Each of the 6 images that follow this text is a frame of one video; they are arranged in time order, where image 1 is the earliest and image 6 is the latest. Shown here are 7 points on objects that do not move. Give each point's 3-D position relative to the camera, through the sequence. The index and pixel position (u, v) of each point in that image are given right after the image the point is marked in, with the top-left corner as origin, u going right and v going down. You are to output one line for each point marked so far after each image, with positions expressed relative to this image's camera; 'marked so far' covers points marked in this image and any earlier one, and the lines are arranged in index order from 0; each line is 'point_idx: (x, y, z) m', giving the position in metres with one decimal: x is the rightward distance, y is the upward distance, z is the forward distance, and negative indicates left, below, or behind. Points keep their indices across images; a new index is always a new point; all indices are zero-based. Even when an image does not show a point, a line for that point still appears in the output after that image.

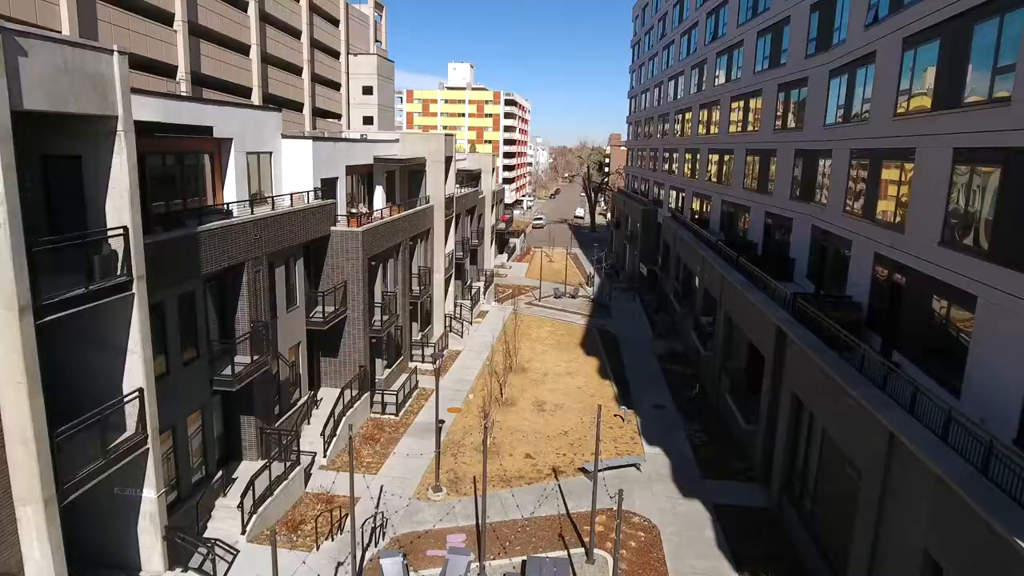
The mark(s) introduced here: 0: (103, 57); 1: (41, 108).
0: (-6.3, +3.6, +11.0) m
1: (-6.5, +2.5, +9.9) m
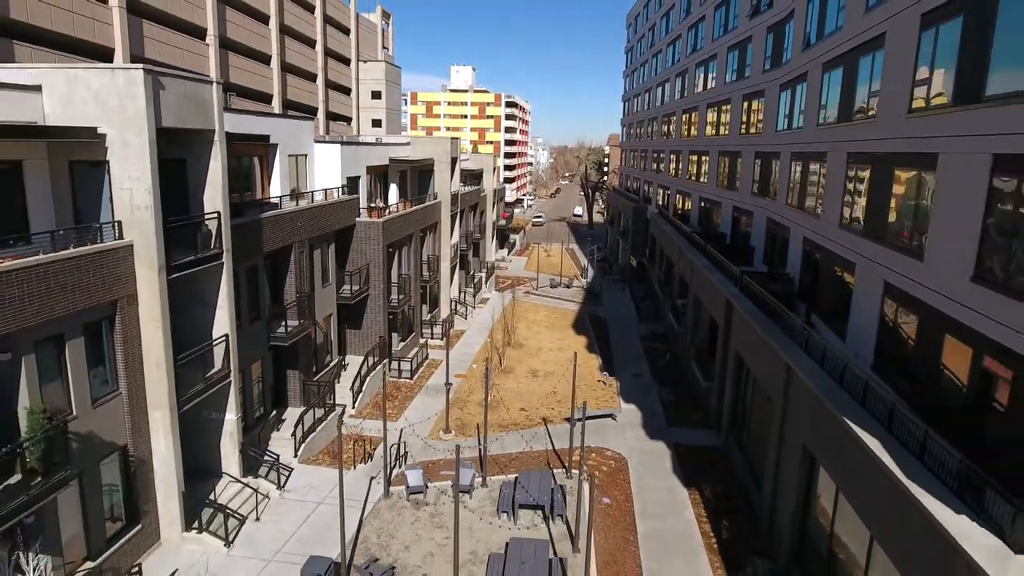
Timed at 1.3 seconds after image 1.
0: (-6.4, +4.2, +14.9) m
1: (-6.7, +3.2, +13.8) m
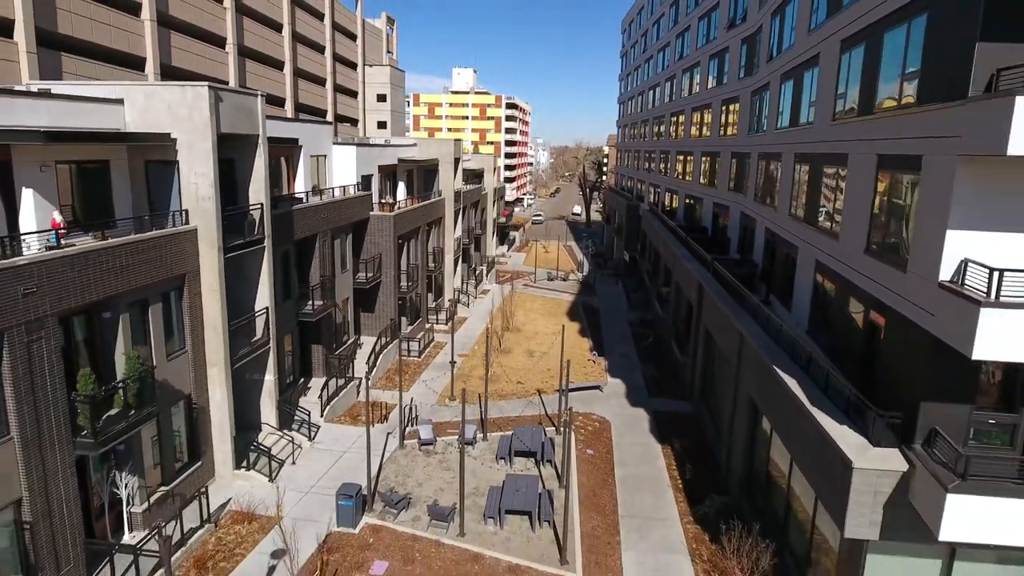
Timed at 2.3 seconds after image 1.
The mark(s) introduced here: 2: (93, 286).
0: (-6.5, +4.8, +17.8) m
1: (-6.8, +3.7, +16.8) m
2: (-7.8, +0.1, +13.2) m
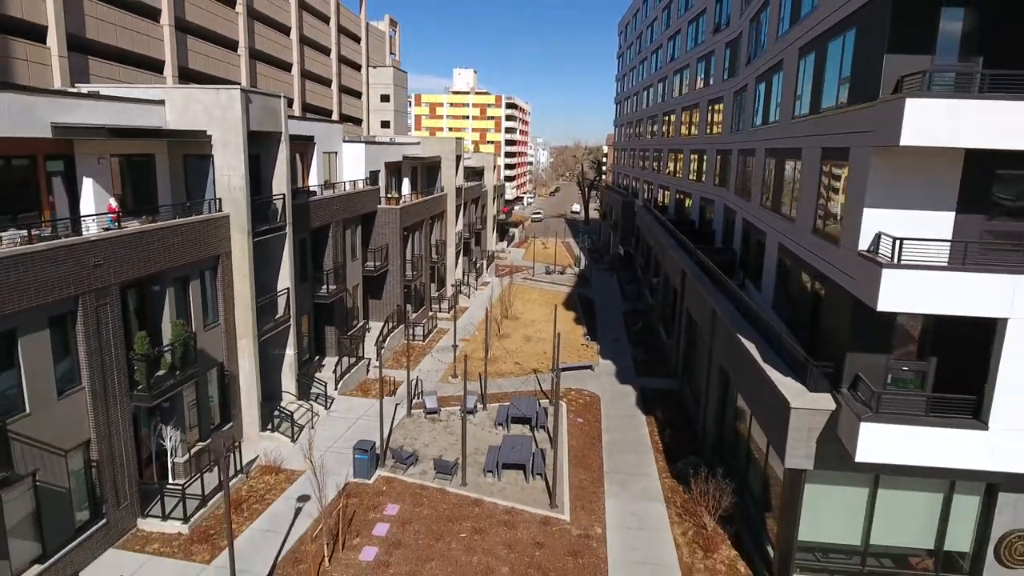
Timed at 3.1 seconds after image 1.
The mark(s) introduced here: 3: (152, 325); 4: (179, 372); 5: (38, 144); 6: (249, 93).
0: (-6.6, +5.3, +19.9) m
1: (-6.9, +4.2, +18.8) m
2: (-7.8, +0.6, +15.2) m
3: (-8.1, -0.8, +16.0) m
4: (-7.6, -1.9, +16.1) m
5: (-9.8, +3.0, +14.7) m
6: (-6.8, +5.1, +18.3) m
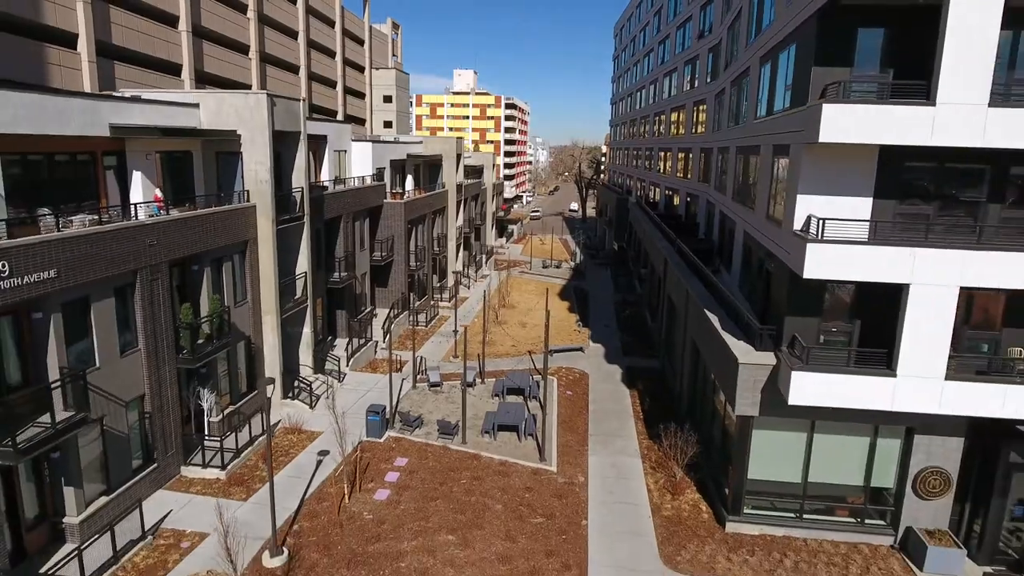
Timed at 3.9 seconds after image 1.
0: (-6.8, +5.8, +22.3) m
1: (-7.0, +4.8, +21.2) m
2: (-8.0, +1.1, +17.6) m
3: (-8.3, -0.3, +18.3) m
4: (-7.7, -1.4, +18.5) m
5: (-10.0, +3.5, +17.0) m
6: (-7.0, +5.6, +20.6) m
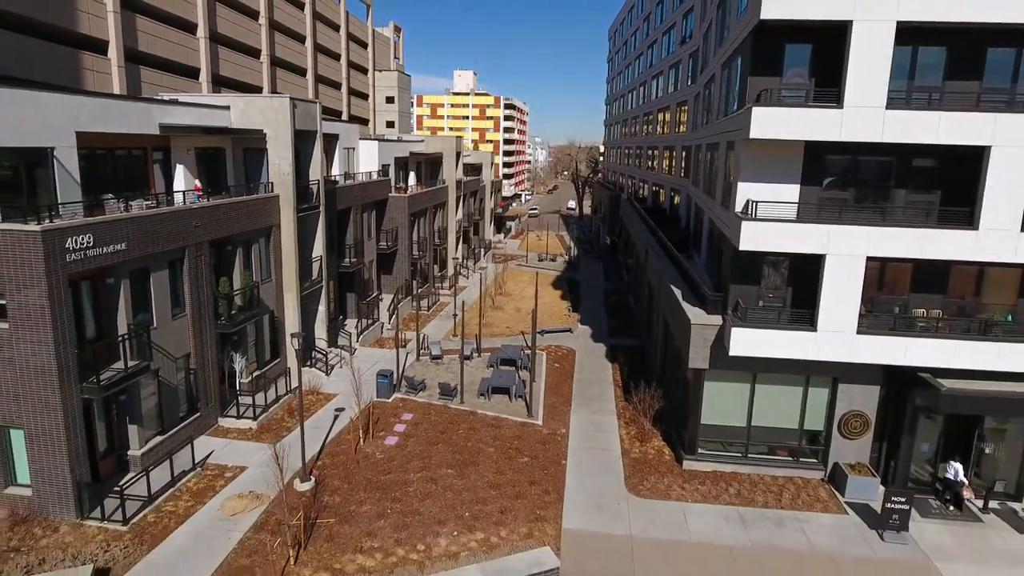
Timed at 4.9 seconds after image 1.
0: (-7.1, +6.5, +25.1) m
1: (-7.3, +5.4, +24.0) m
2: (-8.3, +1.8, +20.4) m
3: (-8.5, +0.4, +21.2) m
4: (-8.0, -0.7, +21.3) m
5: (-10.2, +4.2, +19.9) m
6: (-7.2, +6.3, +23.5) m
